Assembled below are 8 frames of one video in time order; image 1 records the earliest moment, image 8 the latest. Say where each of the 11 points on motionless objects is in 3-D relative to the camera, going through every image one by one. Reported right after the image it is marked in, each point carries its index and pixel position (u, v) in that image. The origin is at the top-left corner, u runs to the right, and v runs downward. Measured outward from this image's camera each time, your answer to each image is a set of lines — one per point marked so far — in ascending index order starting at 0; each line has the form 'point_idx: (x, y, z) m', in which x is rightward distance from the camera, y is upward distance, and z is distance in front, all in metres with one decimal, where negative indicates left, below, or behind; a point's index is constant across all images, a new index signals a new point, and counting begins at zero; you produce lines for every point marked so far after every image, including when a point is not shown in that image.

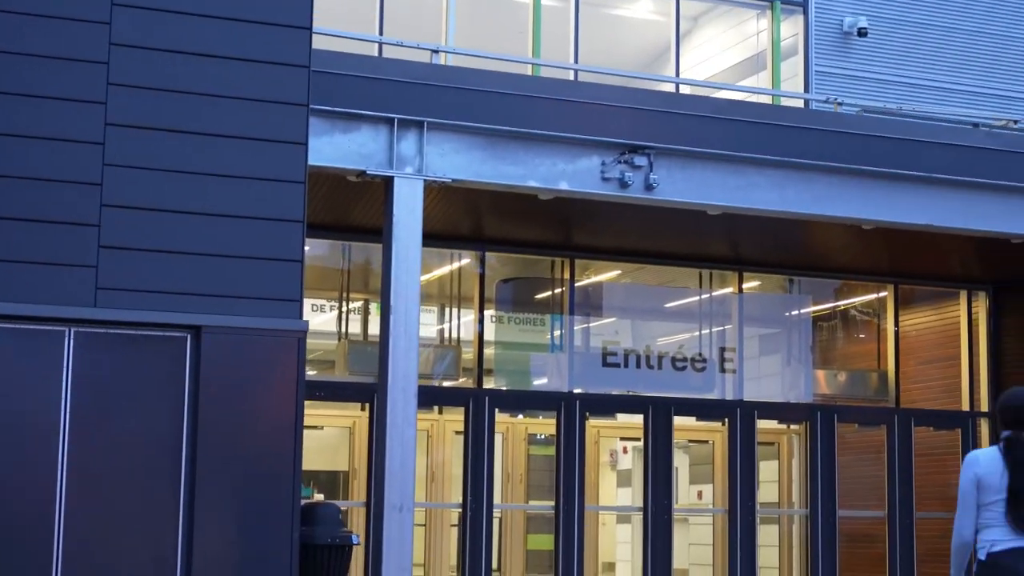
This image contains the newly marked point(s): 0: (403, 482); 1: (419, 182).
0: (-0.6, -1.1, +9.6) m
1: (-0.6, +0.6, +9.9) m
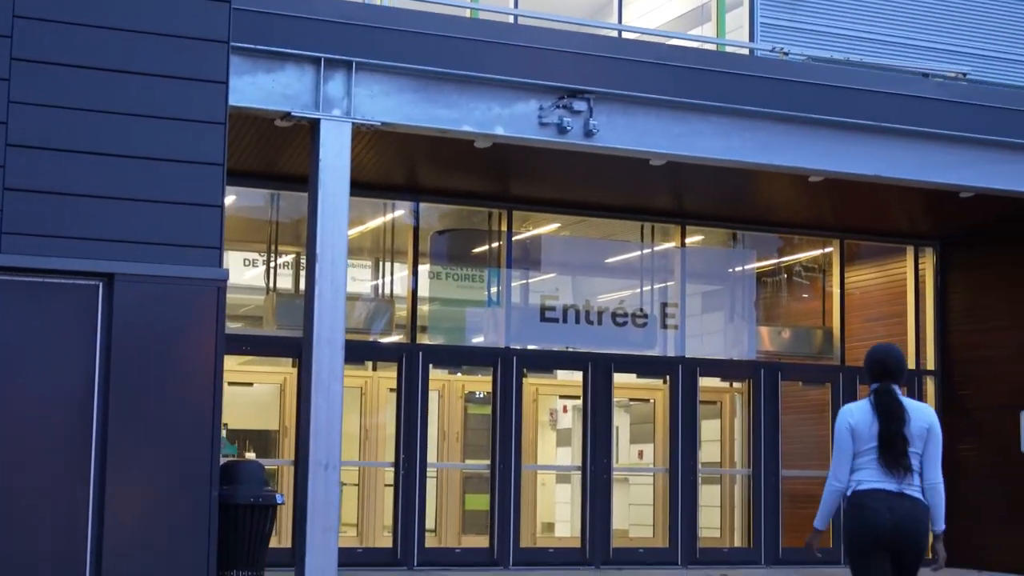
0: (-1.0, -0.8, +9.1) m
1: (-0.9, +0.9, +9.5) m
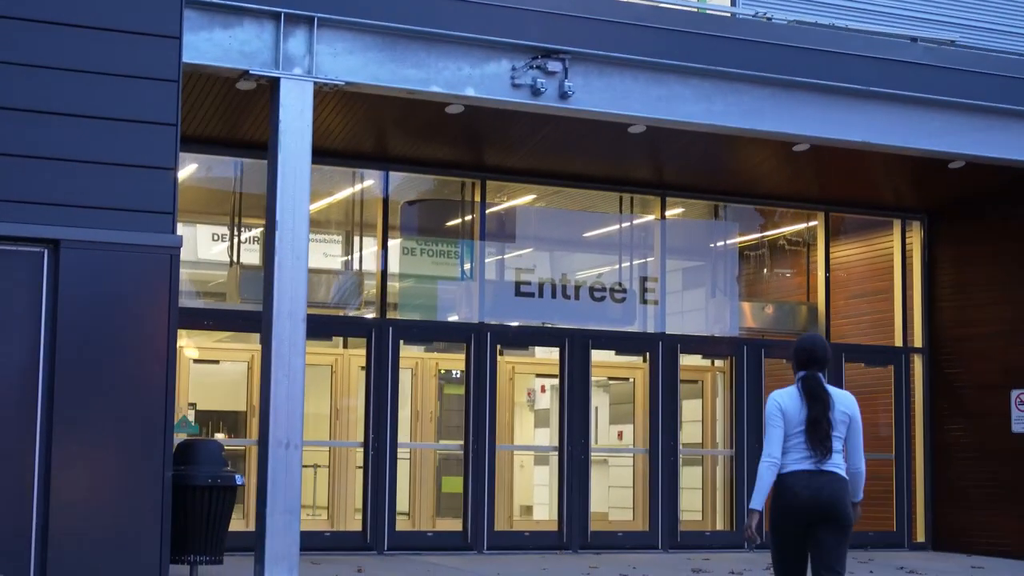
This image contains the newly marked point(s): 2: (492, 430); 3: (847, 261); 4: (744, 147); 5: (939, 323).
0: (-1.1, -0.6, +8.6) m
1: (-1.1, +1.1, +9.0) m
2: (-0.2, -1.1, +12.7) m
3: (+2.9, +0.2, +14.6) m
4: (+1.6, +1.0, +12.0) m
5: (+3.7, -0.3, +14.5) m
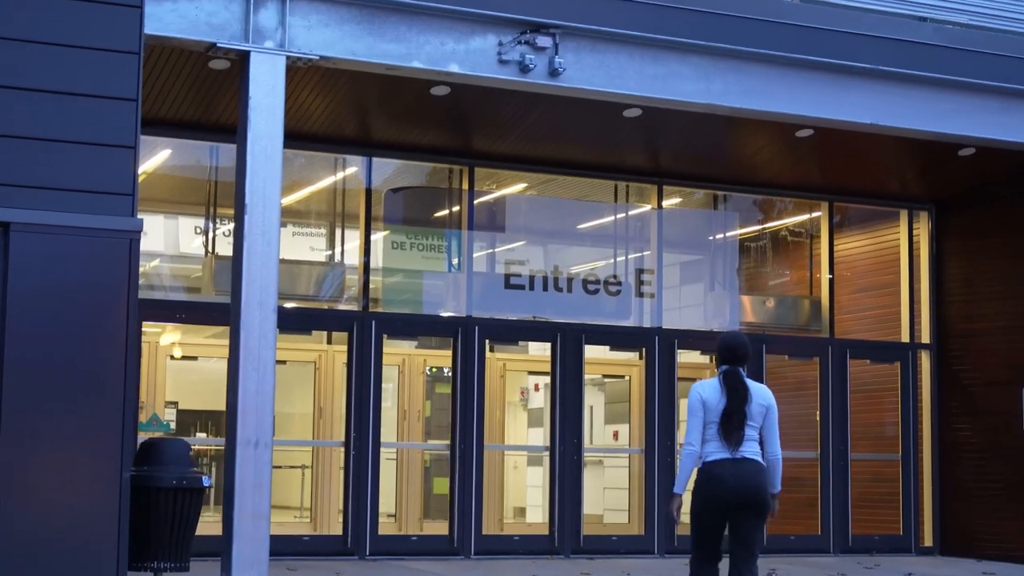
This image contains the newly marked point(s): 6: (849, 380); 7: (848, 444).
0: (-1.2, -0.6, +8.1) m
1: (-1.2, +1.1, +8.4) m
2: (-0.2, -1.0, +12.1) m
3: (+2.8, +0.3, +14.1) m
4: (+1.6, +1.1, +11.4) m
5: (+3.6, -0.3, +14.0) m
6: (+2.7, -0.7, +13.7) m
7: (+2.7, -1.2, +13.6) m
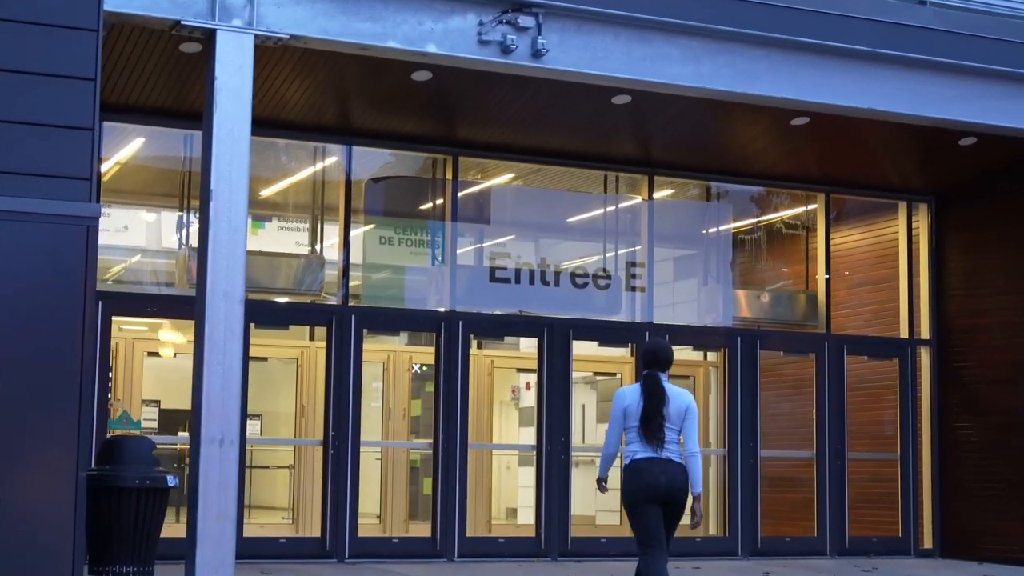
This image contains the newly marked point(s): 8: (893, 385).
0: (-1.3, -0.5, +7.7) m
1: (-1.2, +1.2, +8.0) m
2: (-0.3, -1.0, +11.7) m
3: (+2.7, +0.3, +13.7) m
4: (+1.5, +1.1, +11.0) m
5: (+3.5, -0.2, +13.6) m
6: (+2.6, -0.7, +13.3) m
7: (+2.6, -1.2, +13.2) m
8: (+3.0, -0.8, +13.5) m
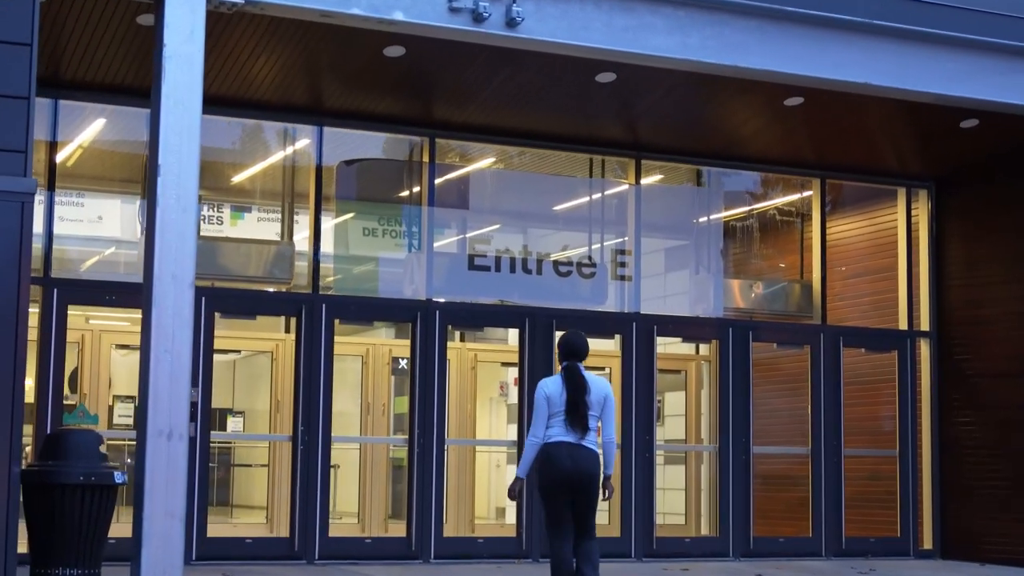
0: (-1.4, -0.5, +7.2) m
1: (-1.4, +1.3, +7.5) m
2: (-0.5, -0.9, +11.2) m
3: (+2.6, +0.4, +13.1) m
4: (+1.3, +1.2, +10.5) m
5: (+3.4, -0.1, +13.1) m
6: (+2.5, -0.6, +12.8) m
7: (+2.5, -1.1, +12.6) m
8: (+2.9, -0.7, +13.0) m
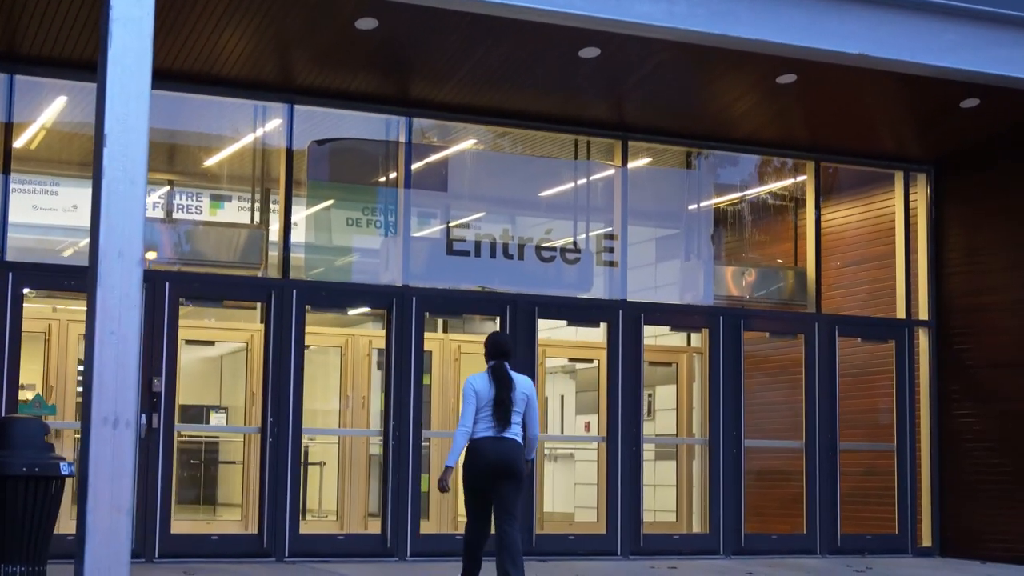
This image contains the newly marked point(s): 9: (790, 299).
0: (-1.5, -0.4, +6.7) m
1: (-1.5, +1.3, +7.0) m
2: (-0.6, -0.8, +10.7) m
3: (+2.5, +0.5, +12.7) m
4: (+1.2, +1.3, +10.1) m
5: (+3.2, 0.0, +12.6) m
6: (+2.4, -0.5, +12.3) m
7: (+2.3, -1.0, +12.2) m
8: (+2.8, -0.6, +12.5) m
9: (+2.0, -0.1, +12.3) m
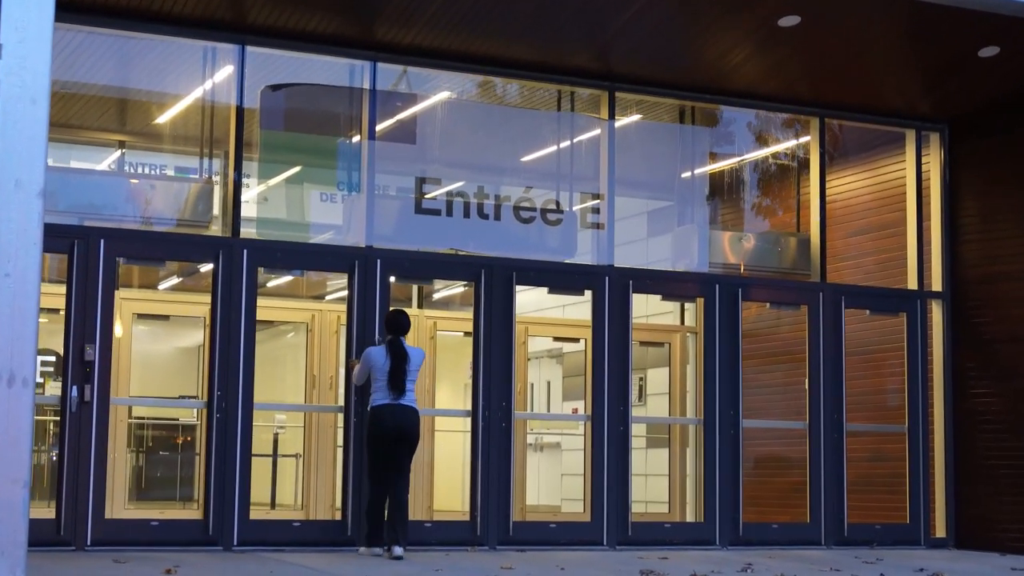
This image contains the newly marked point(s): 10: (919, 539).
0: (-1.7, -0.2, +5.7) m
1: (-1.6, +1.6, +6.1) m
2: (-0.7, -0.6, +9.8) m
3: (+2.3, +0.7, +11.7) m
4: (+1.1, +1.5, +9.1) m
5: (+3.1, +0.2, +11.7) m
6: (+2.2, -0.3, +11.4) m
7: (+2.2, -0.8, +11.2) m
8: (+2.6, -0.4, +11.6) m
9: (+1.9, +0.1, +11.4) m
10: (+2.7, -1.7, +11.3) m
